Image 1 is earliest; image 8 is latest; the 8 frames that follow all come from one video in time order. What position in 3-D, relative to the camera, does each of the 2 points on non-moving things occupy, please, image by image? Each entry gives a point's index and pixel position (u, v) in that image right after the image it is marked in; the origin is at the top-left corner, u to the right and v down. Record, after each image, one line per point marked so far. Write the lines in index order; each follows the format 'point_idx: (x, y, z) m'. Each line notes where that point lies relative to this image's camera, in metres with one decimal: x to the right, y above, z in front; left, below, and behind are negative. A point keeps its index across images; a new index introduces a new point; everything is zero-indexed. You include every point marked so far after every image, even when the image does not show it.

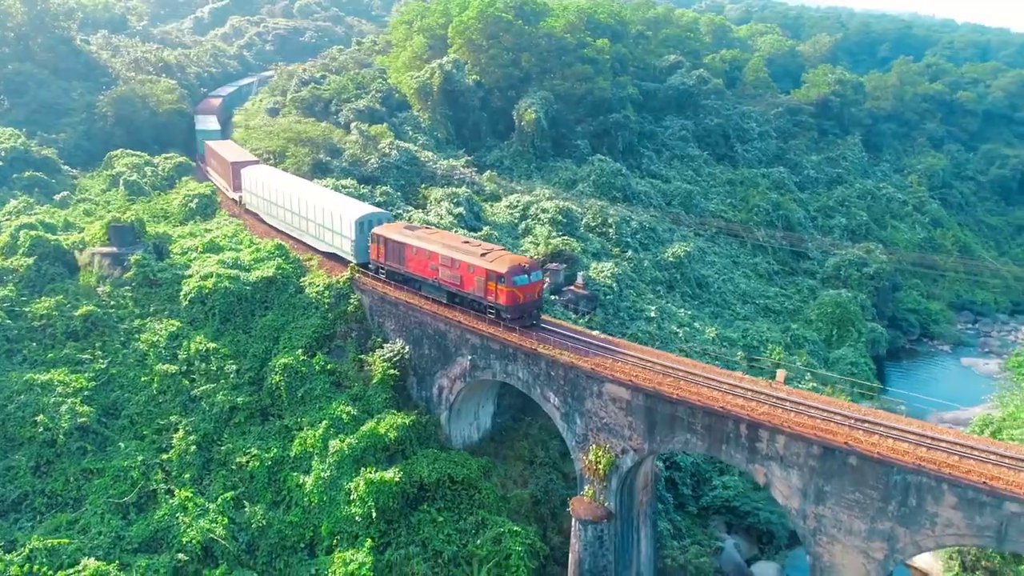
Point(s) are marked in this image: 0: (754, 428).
0: (+5.0, -2.9, +17.9) m
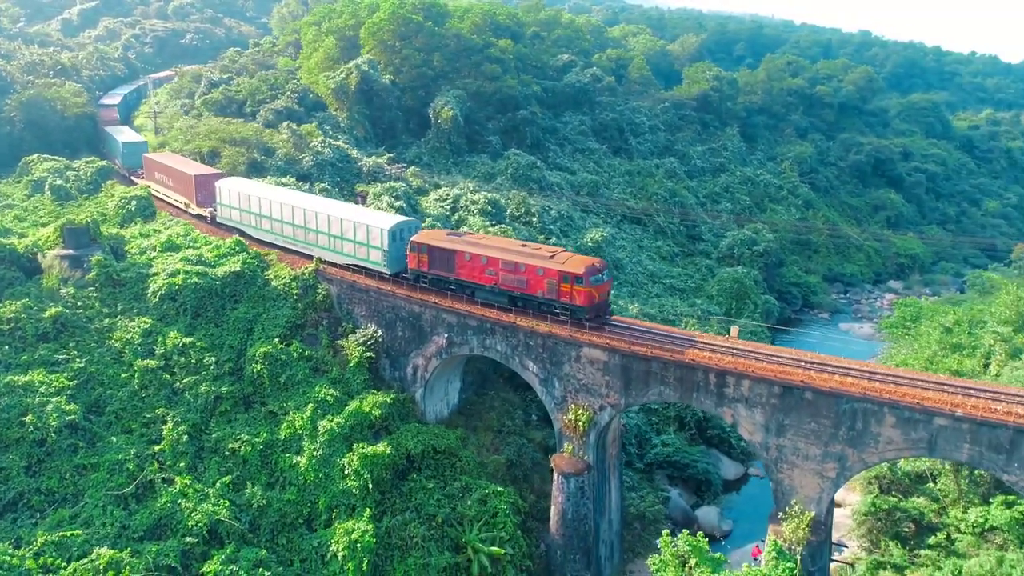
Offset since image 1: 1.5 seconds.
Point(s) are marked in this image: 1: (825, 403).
0: (+5.0, -2.1, +20.7) m
1: (+7.2, -2.6, +19.7) m
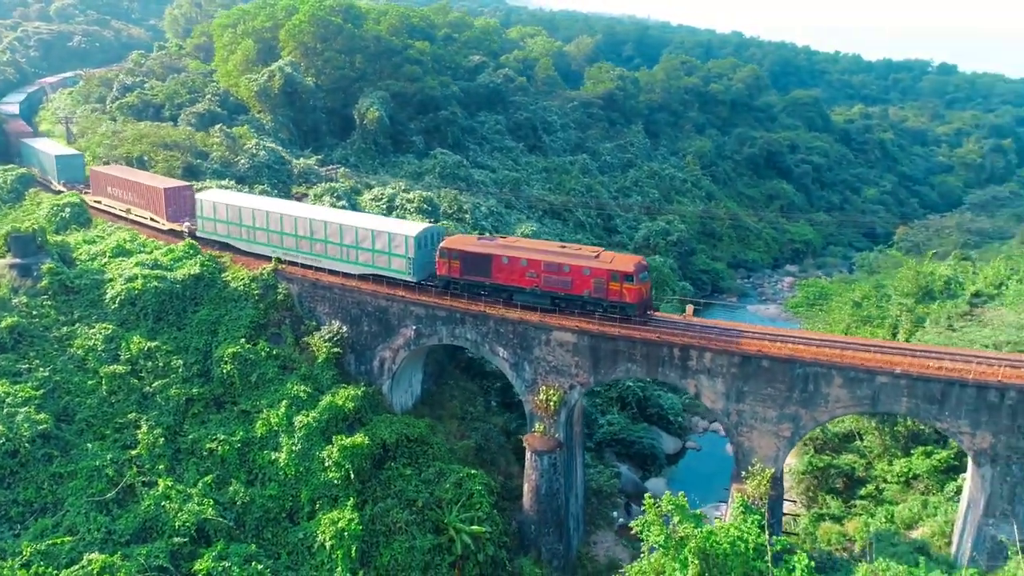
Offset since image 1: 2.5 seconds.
0: (+4.5, -1.6, +22.5) m
1: (+6.8, -2.0, +21.8) m
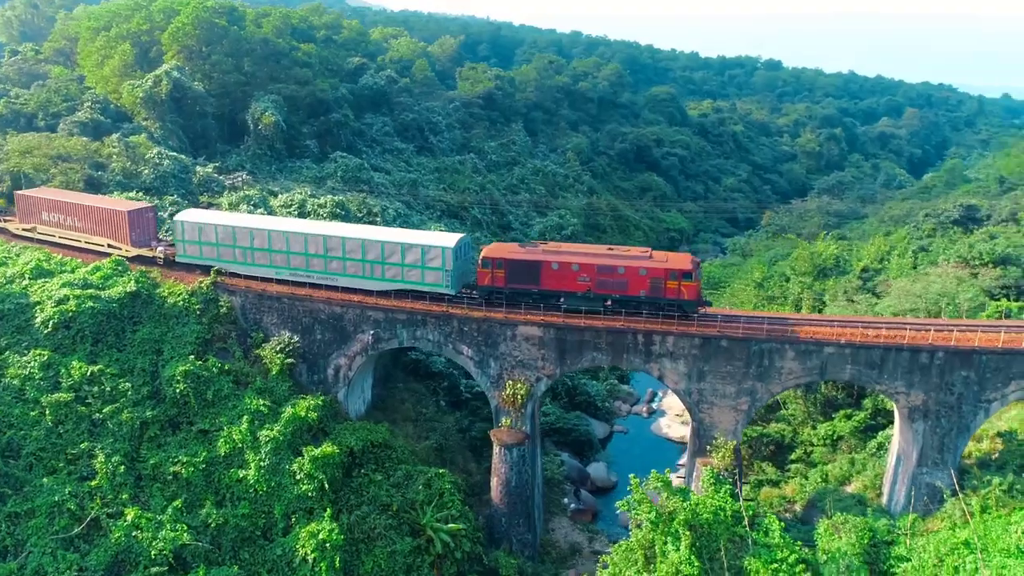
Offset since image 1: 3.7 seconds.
0: (+3.8, -1.3, +23.7) m
1: (+6.1, -1.6, +23.4) m
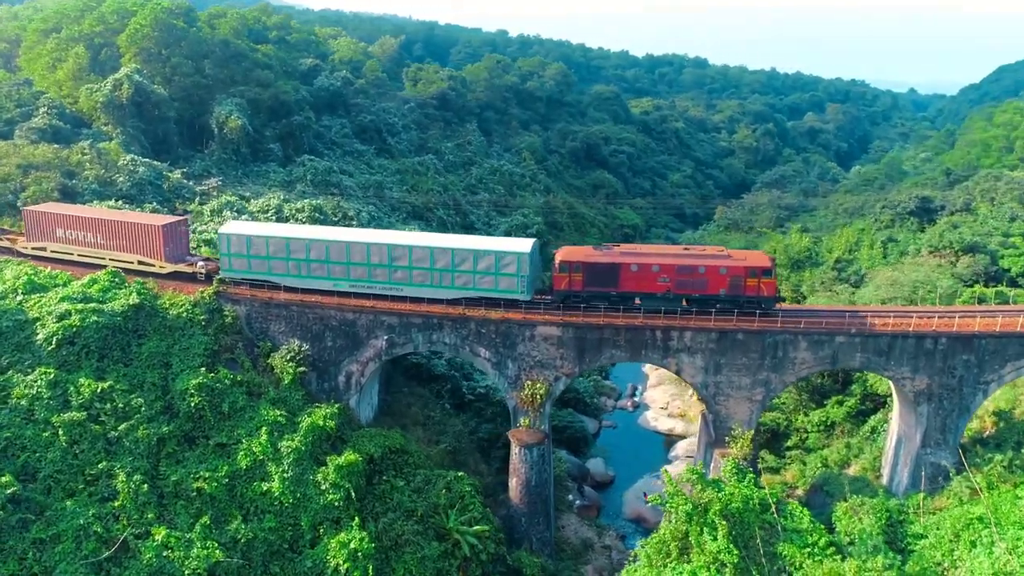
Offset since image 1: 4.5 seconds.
0: (+4.3, -1.2, +24.2) m
1: (+6.7, -1.4, +24.1) m
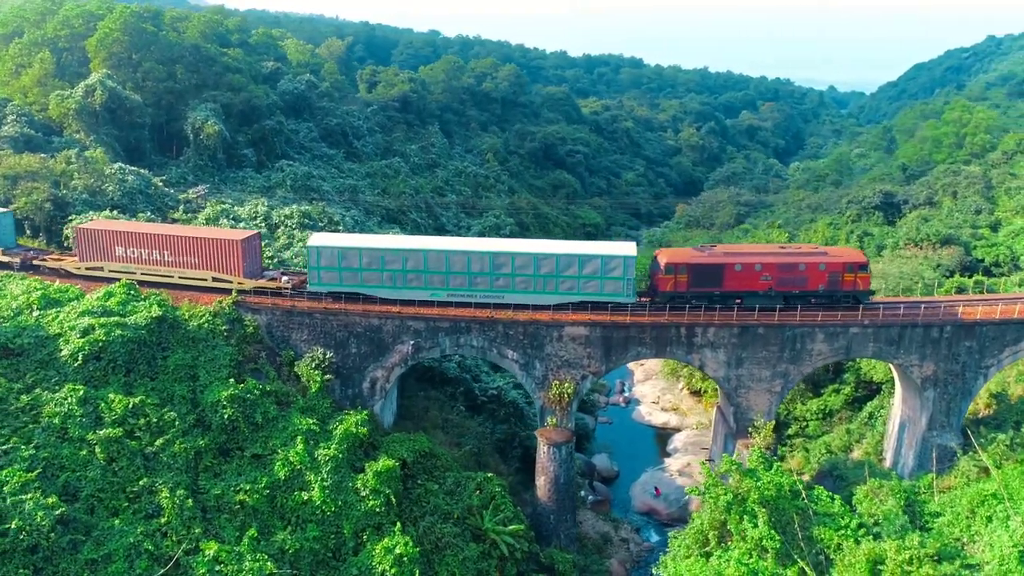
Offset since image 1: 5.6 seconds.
0: (+5.2, -1.1, +25.0) m
1: (+7.6, -1.3, +25.0) m
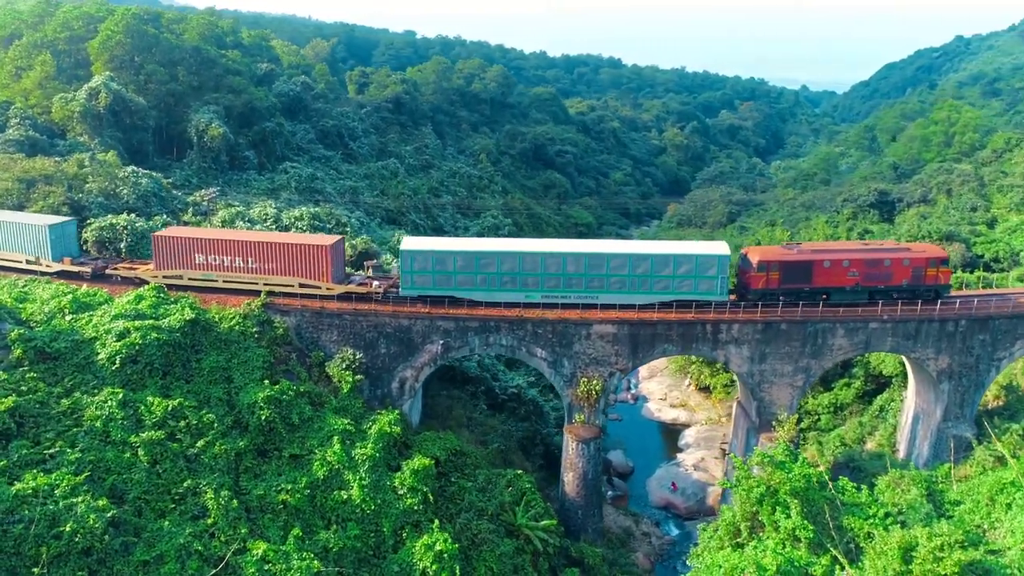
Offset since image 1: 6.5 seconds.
0: (+6.0, -1.1, +25.5) m
1: (+8.4, -1.2, +25.7) m
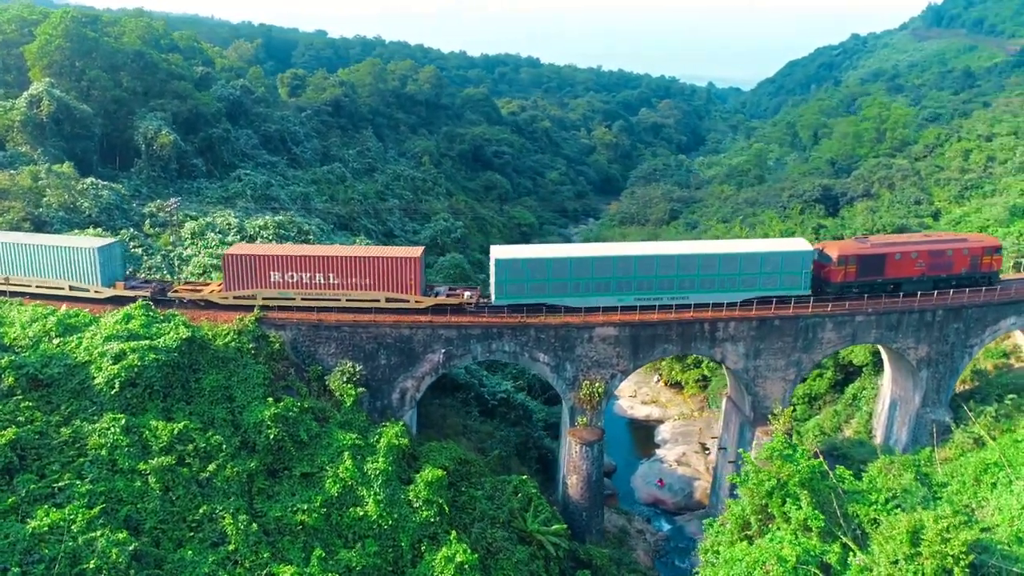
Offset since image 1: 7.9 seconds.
0: (+6.1, -1.1, +26.1) m
1: (+8.5, -1.1, +26.5) m
